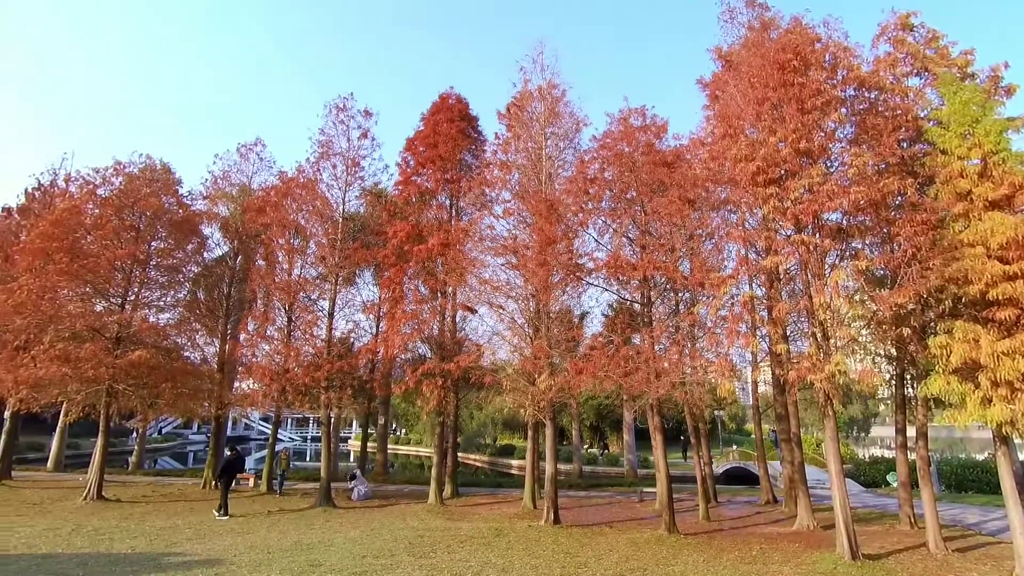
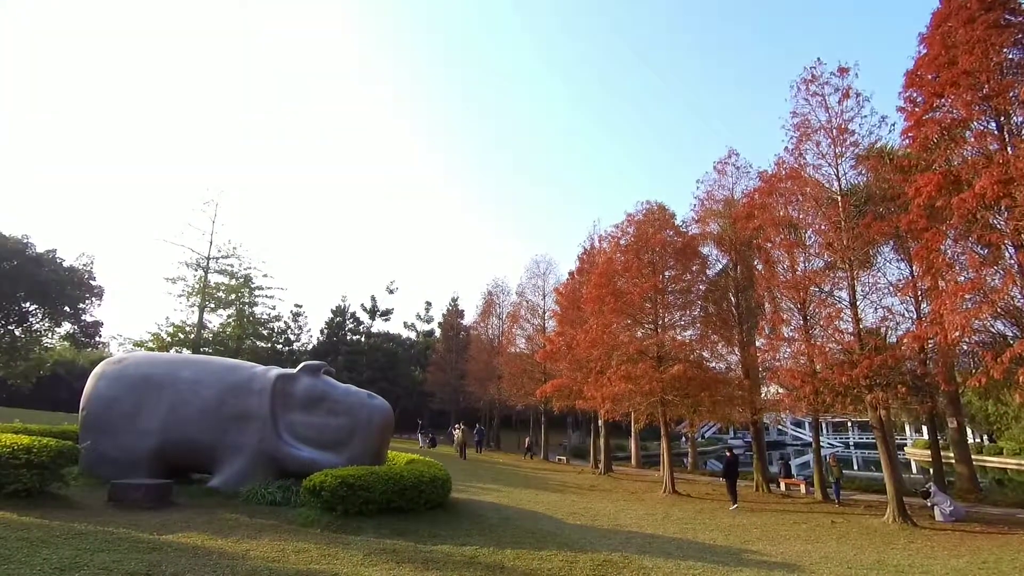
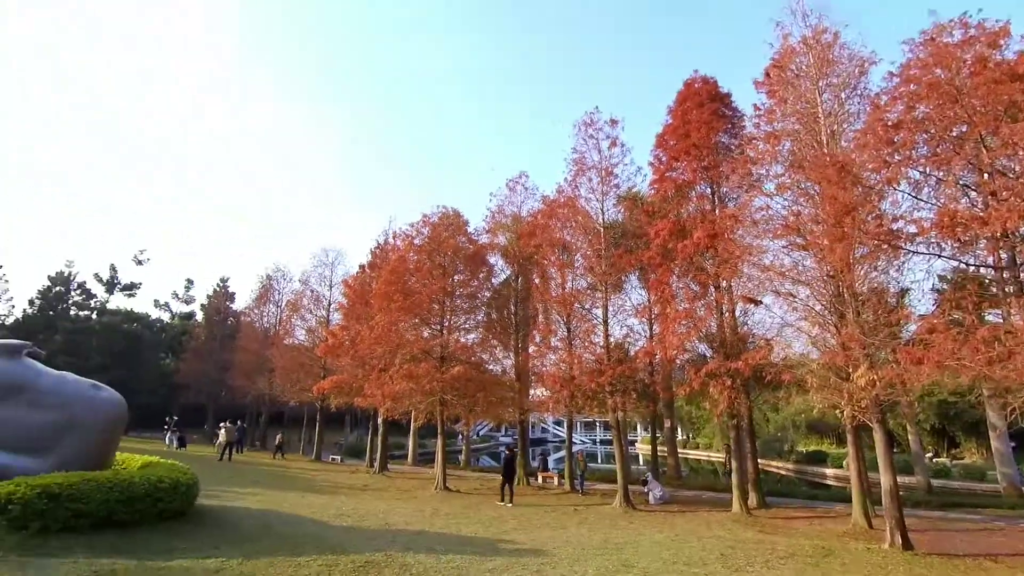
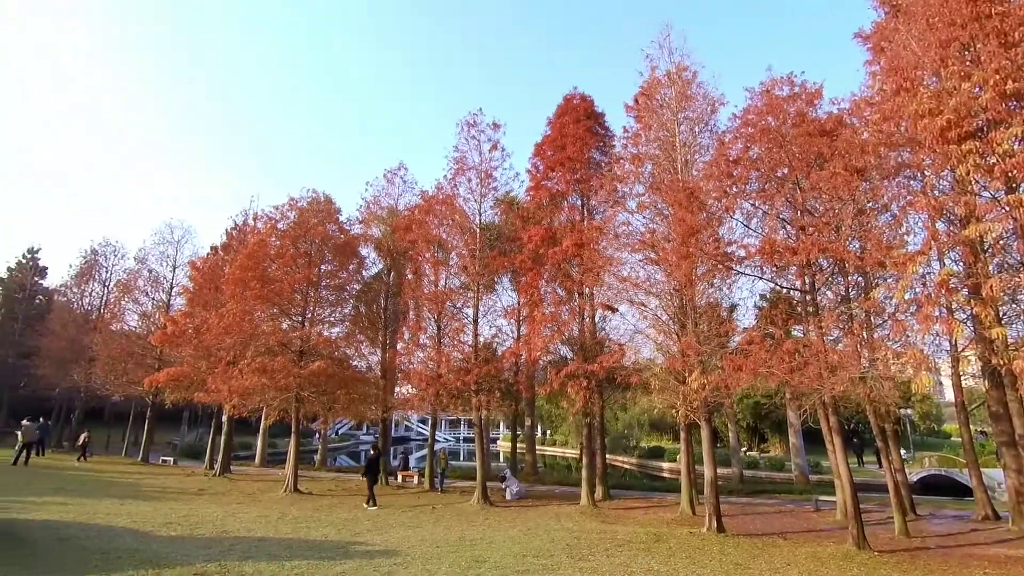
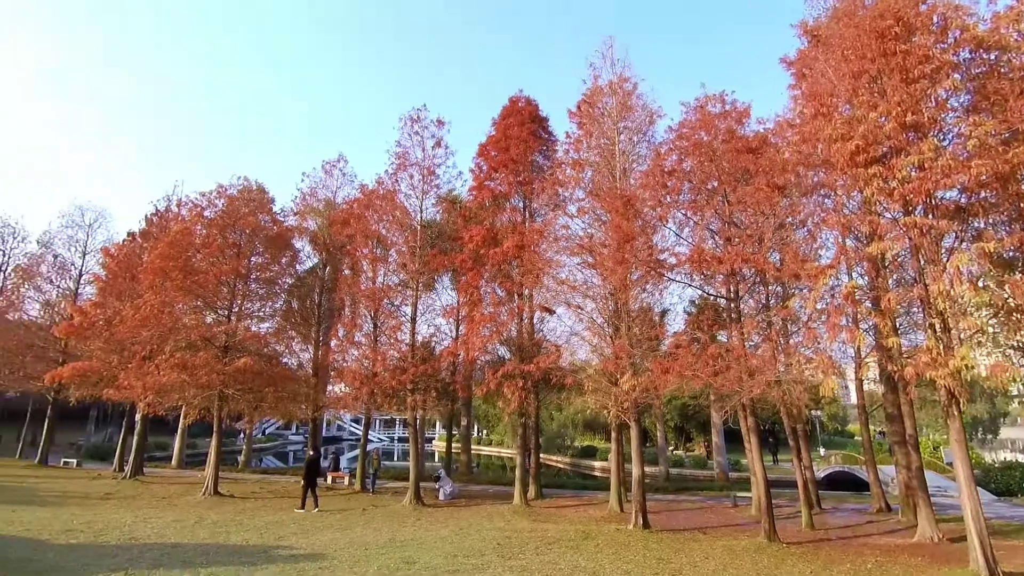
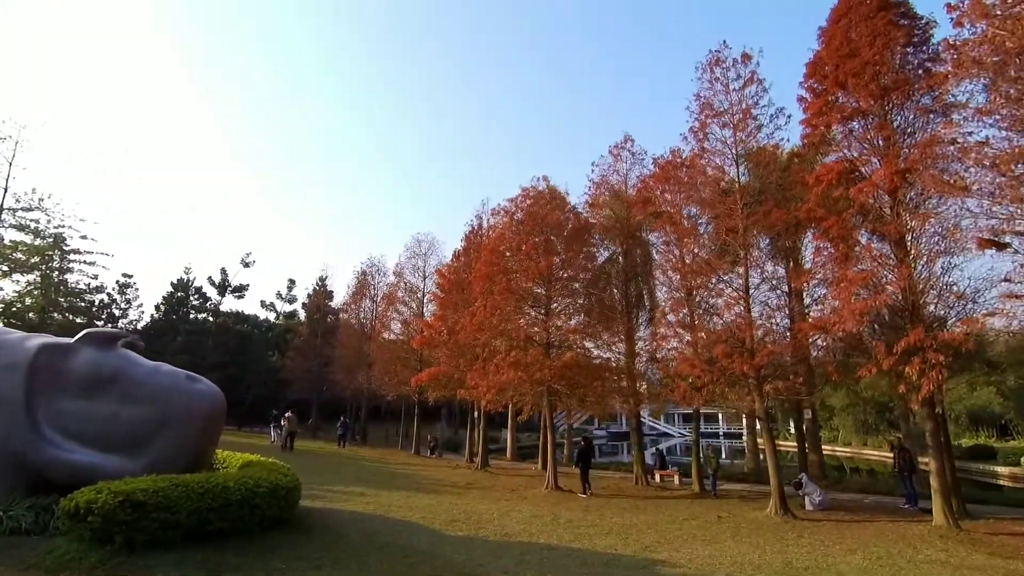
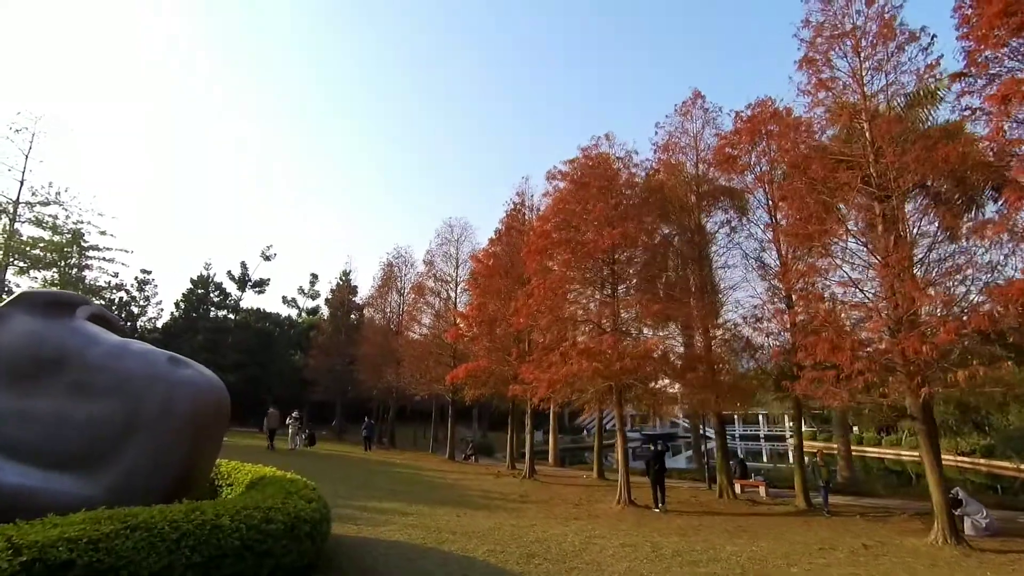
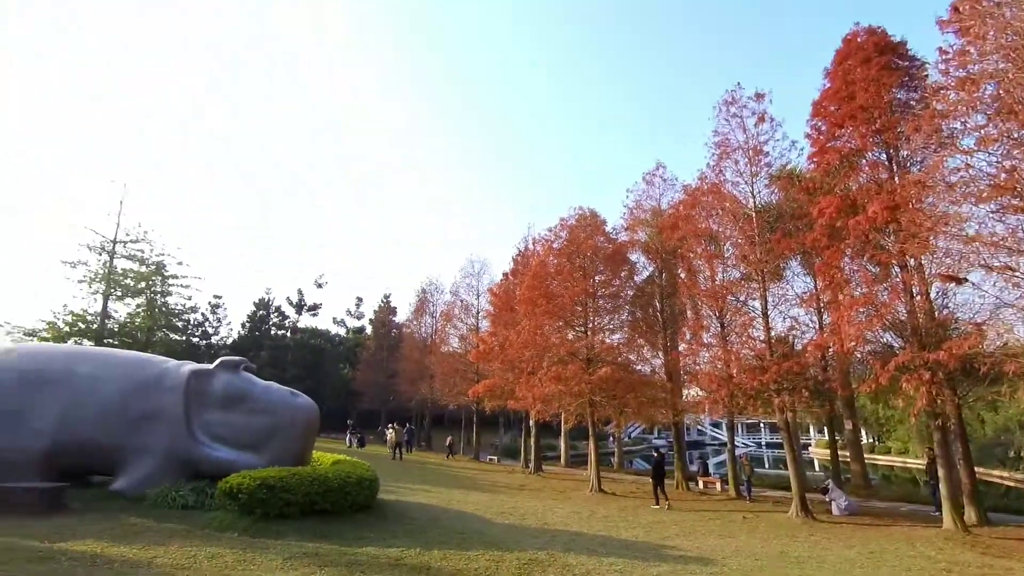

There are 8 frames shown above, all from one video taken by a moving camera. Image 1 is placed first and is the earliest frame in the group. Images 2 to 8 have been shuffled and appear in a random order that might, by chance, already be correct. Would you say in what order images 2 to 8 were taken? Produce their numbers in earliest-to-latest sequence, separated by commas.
5, 4, 3, 8, 2, 6, 7
